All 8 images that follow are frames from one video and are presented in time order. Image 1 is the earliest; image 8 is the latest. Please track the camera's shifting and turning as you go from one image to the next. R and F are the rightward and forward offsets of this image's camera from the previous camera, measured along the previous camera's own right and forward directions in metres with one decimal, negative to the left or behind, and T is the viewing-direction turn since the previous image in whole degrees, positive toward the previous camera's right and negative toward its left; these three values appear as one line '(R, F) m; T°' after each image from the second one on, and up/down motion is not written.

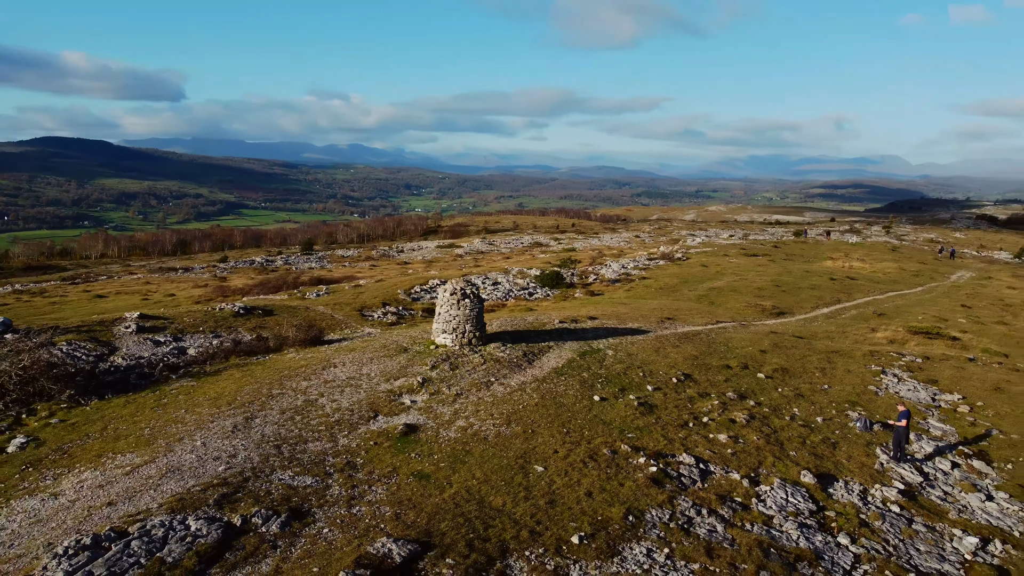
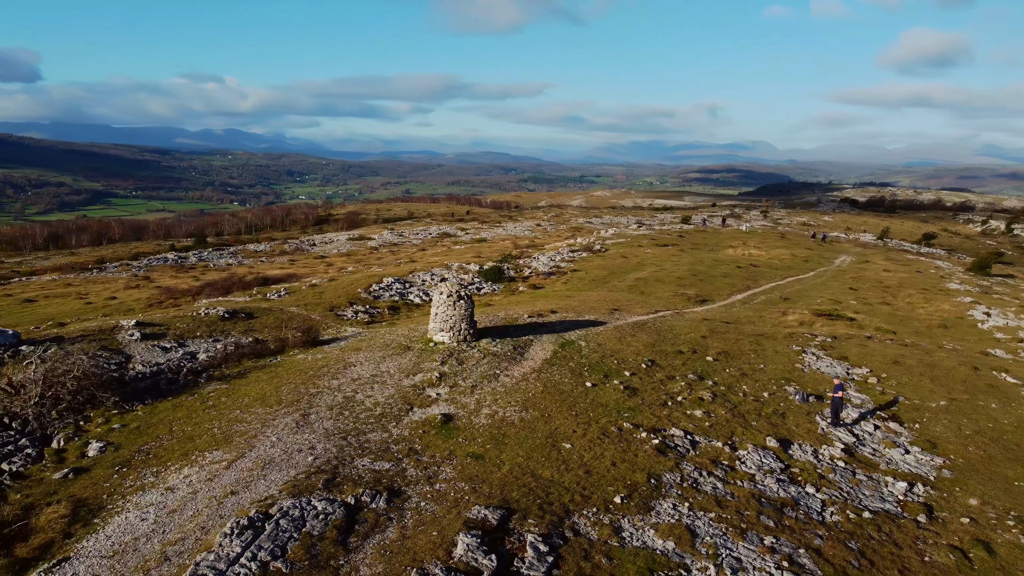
(-3.2, -2.5) m; +8°
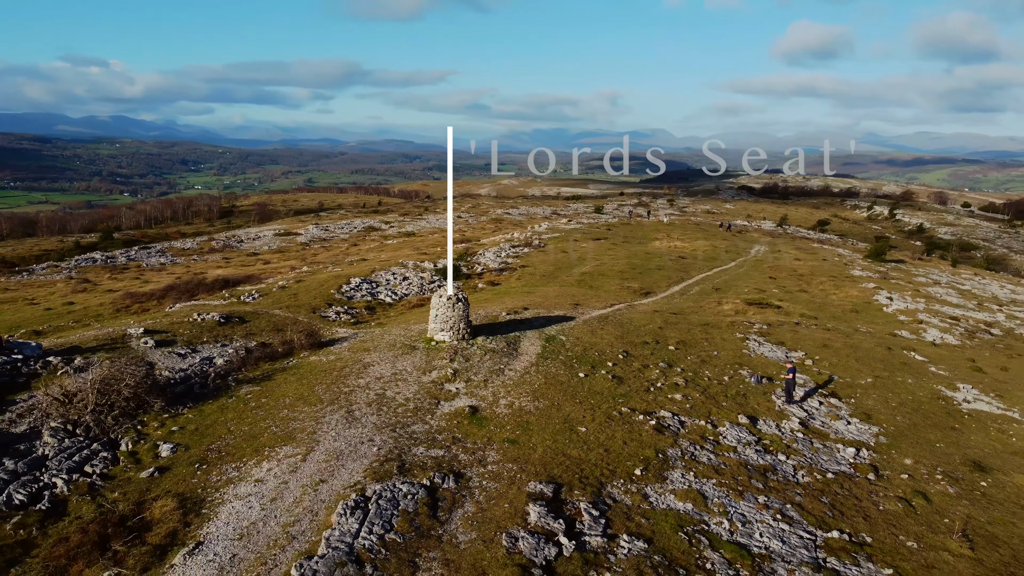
(-3.0, -2.5) m; +7°
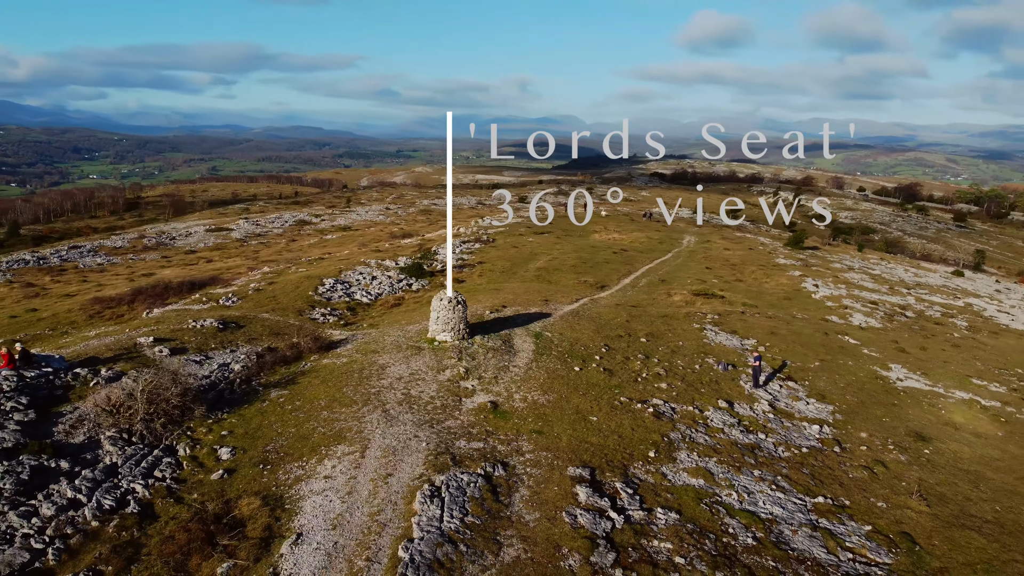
(-3.0, -2.2) m; +6°
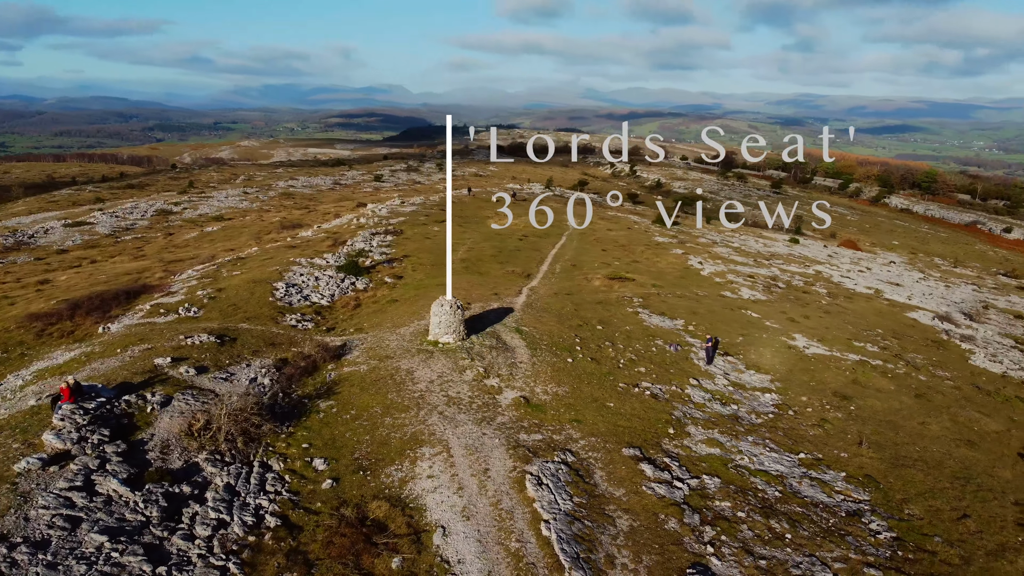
(-6.4, -2.8) m; +12°
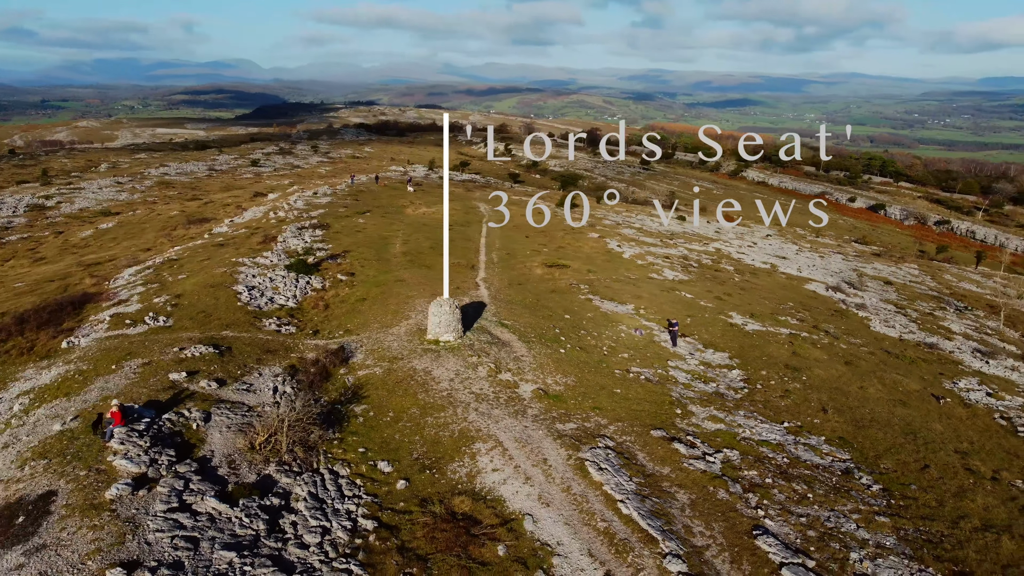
(-5.5, -1.7) m; +10°
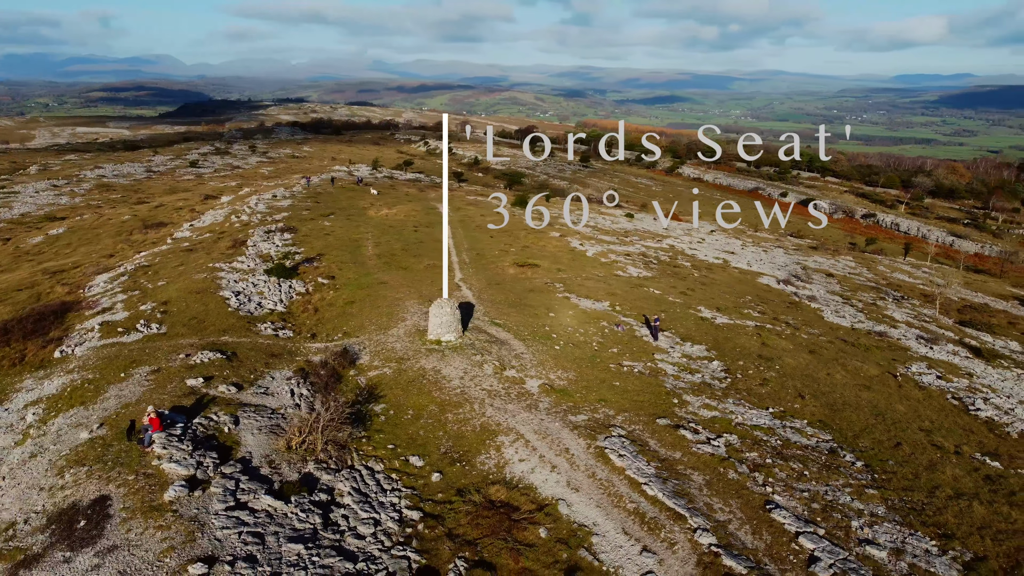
(-2.8, -1.6) m; +5°
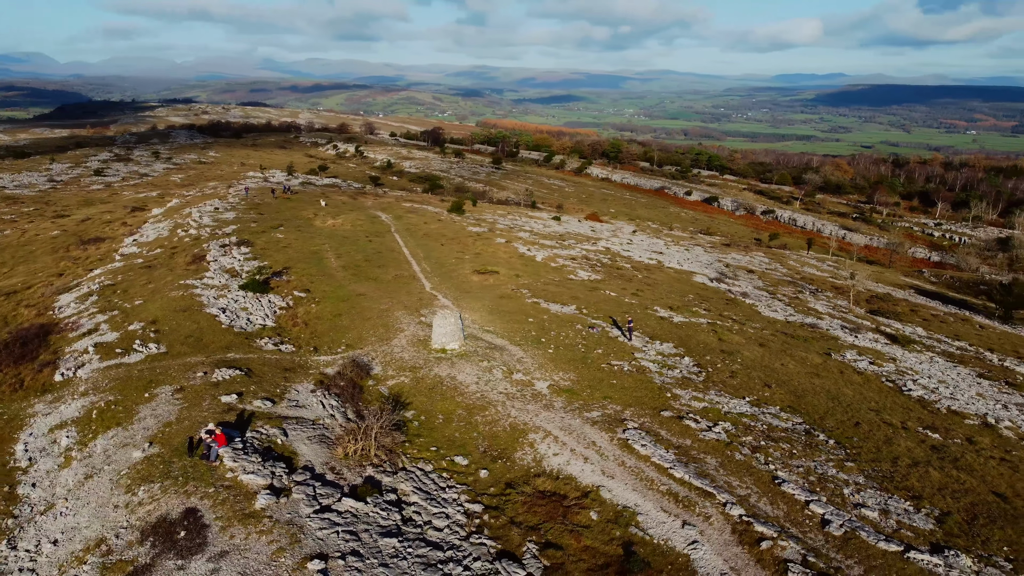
(-4.6, -2.7) m; +7°
